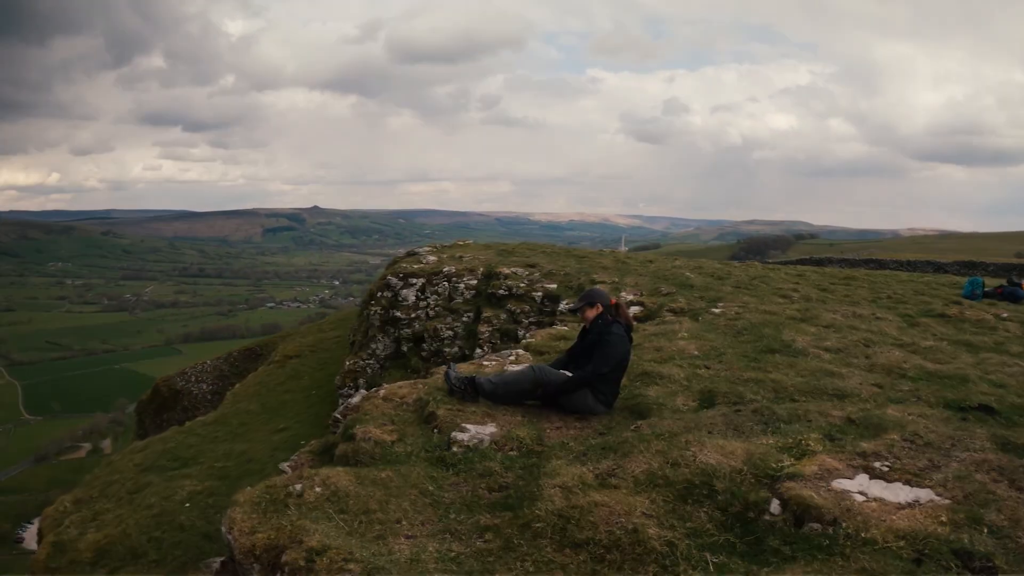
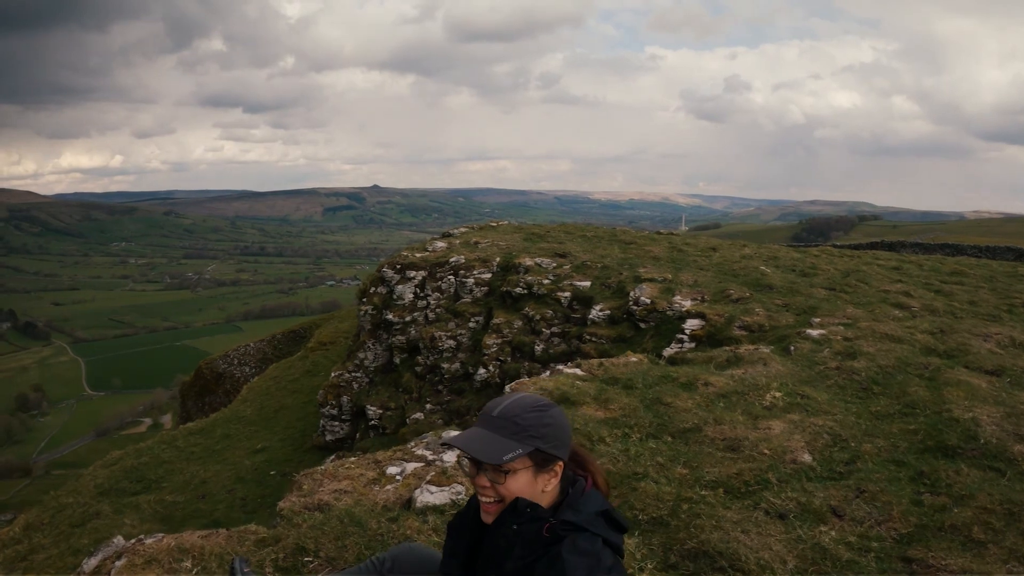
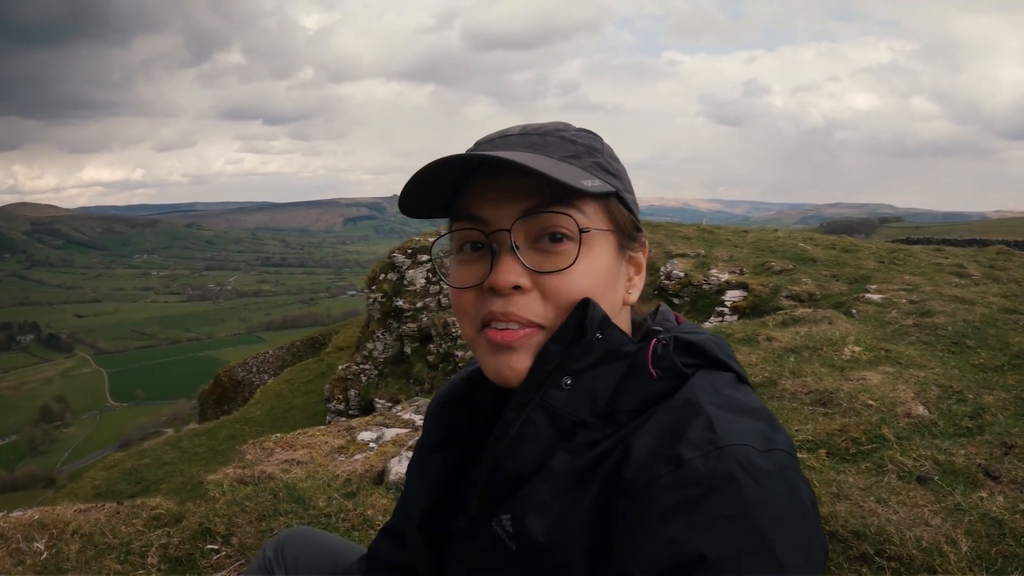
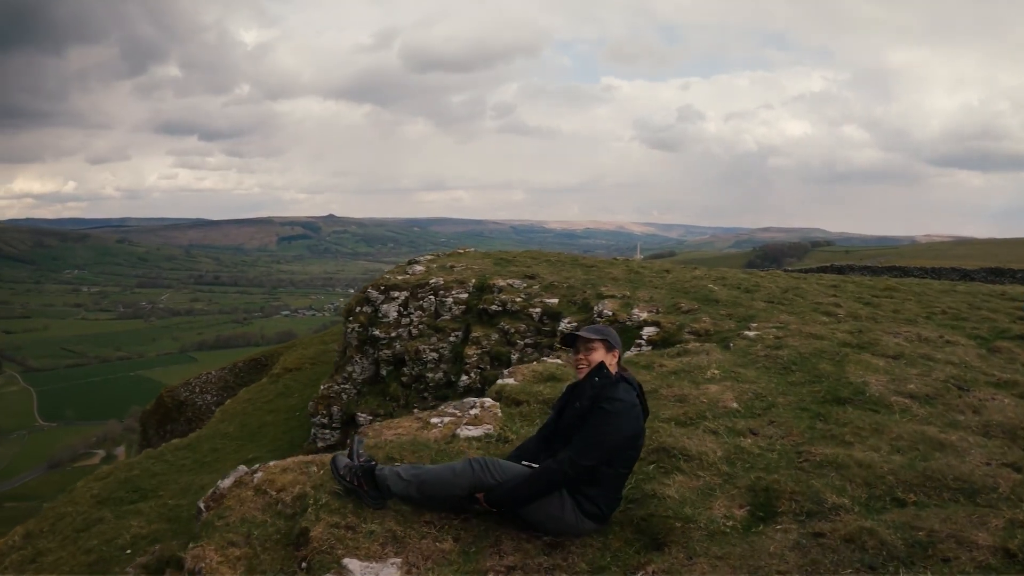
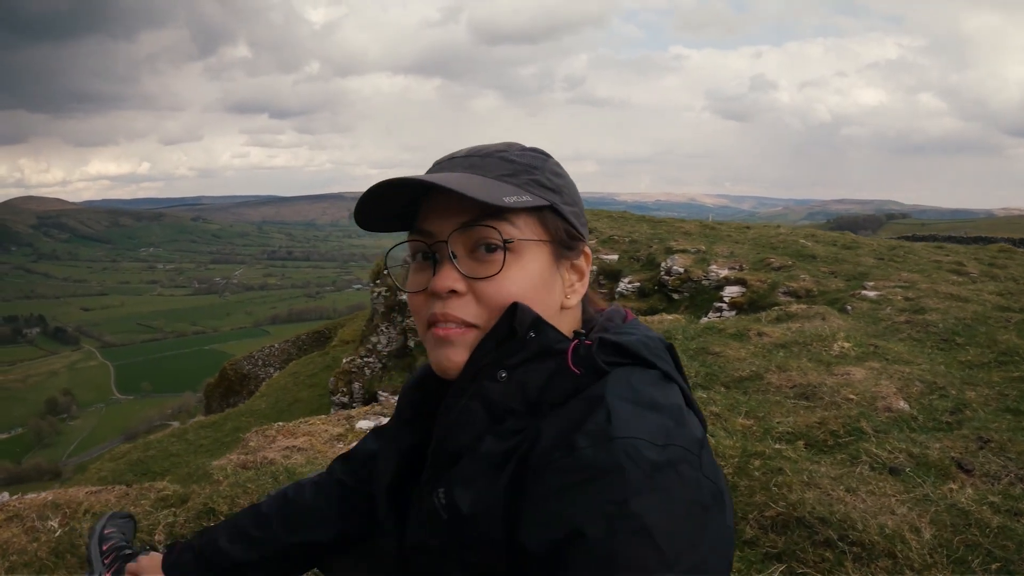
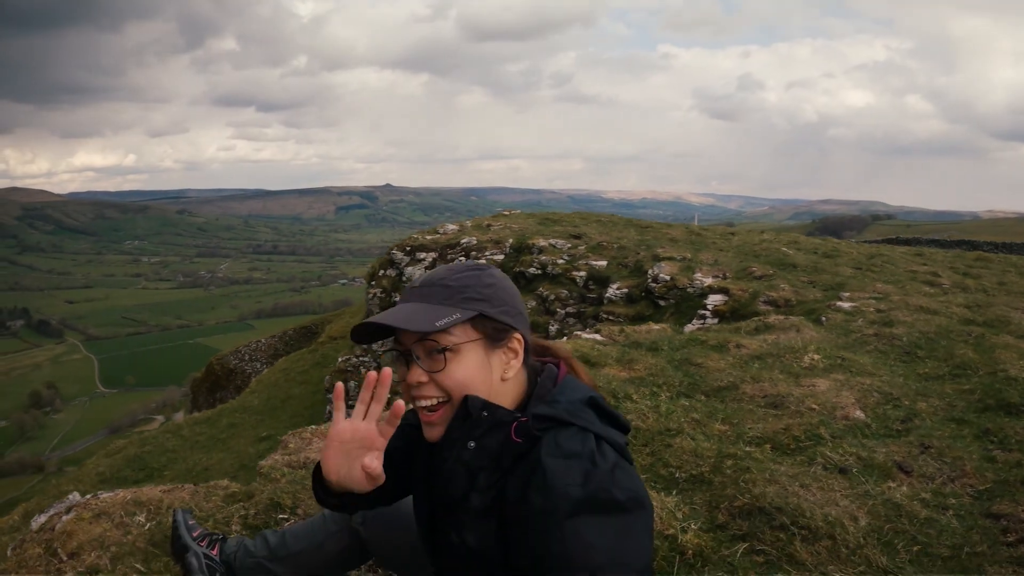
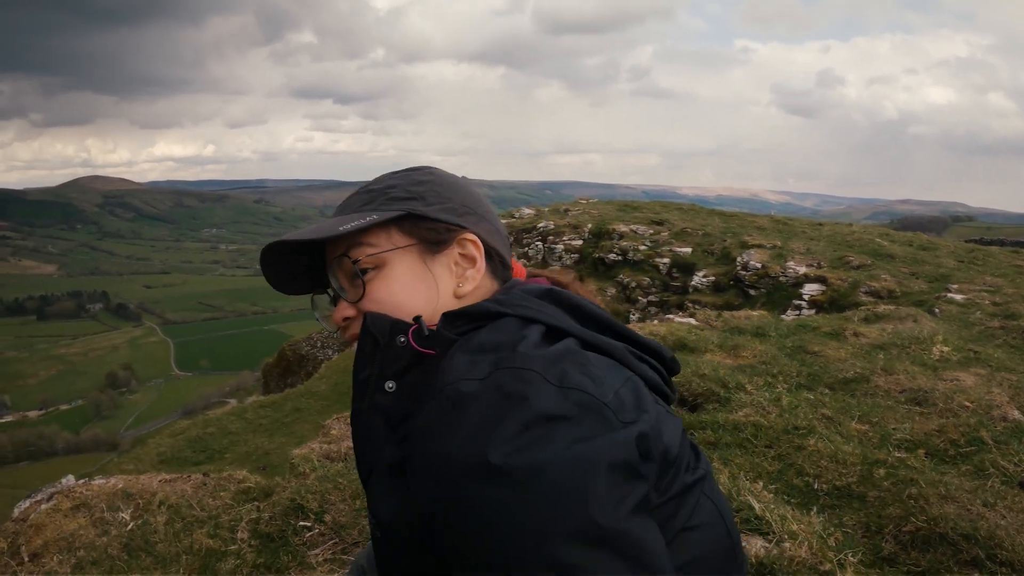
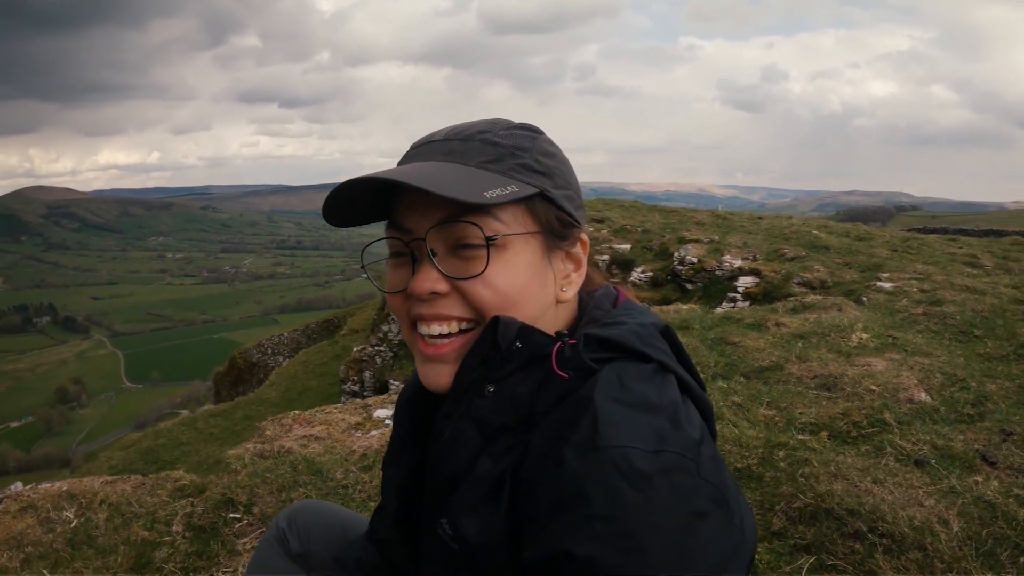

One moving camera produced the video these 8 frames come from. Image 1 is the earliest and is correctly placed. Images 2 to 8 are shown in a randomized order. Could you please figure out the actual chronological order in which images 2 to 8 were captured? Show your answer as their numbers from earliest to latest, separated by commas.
4, 2, 6, 5, 3, 8, 7
